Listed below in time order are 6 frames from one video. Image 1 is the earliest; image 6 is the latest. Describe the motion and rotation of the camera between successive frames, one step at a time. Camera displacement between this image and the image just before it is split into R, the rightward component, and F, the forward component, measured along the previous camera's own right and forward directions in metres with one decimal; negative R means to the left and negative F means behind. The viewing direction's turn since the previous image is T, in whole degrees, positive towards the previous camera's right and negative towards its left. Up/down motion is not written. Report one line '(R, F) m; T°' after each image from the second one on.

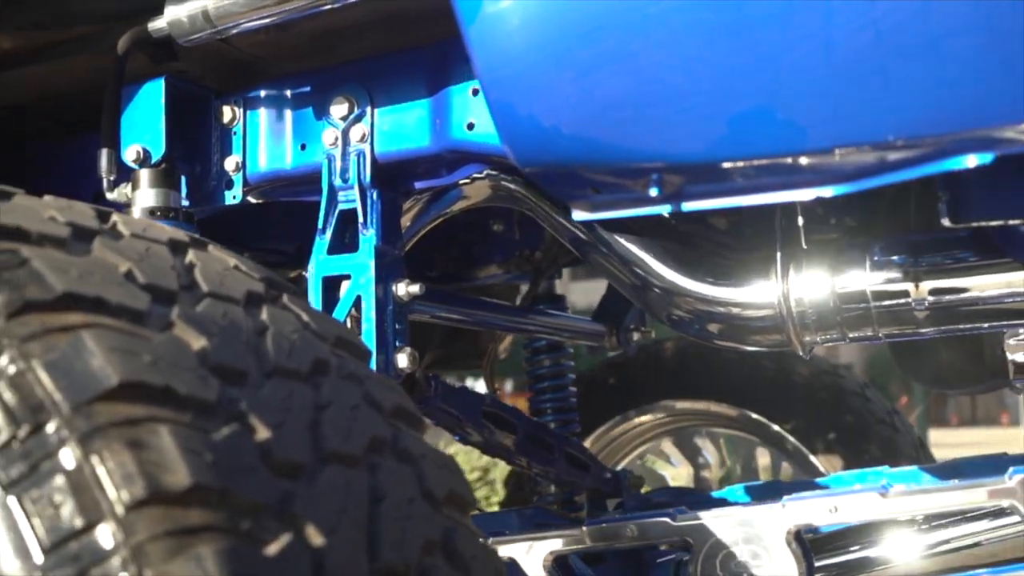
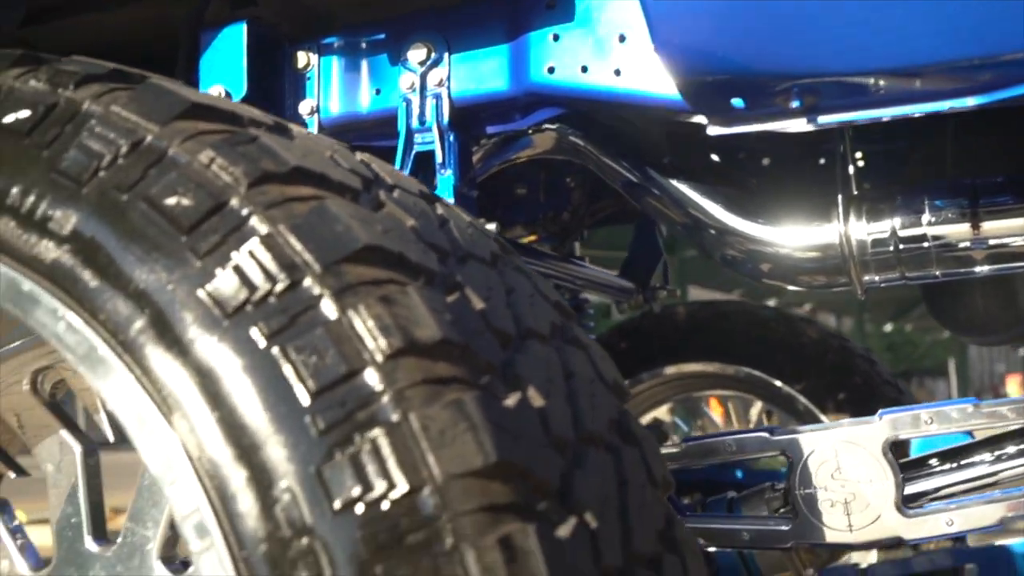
(-0.2, 0.0) m; +2°
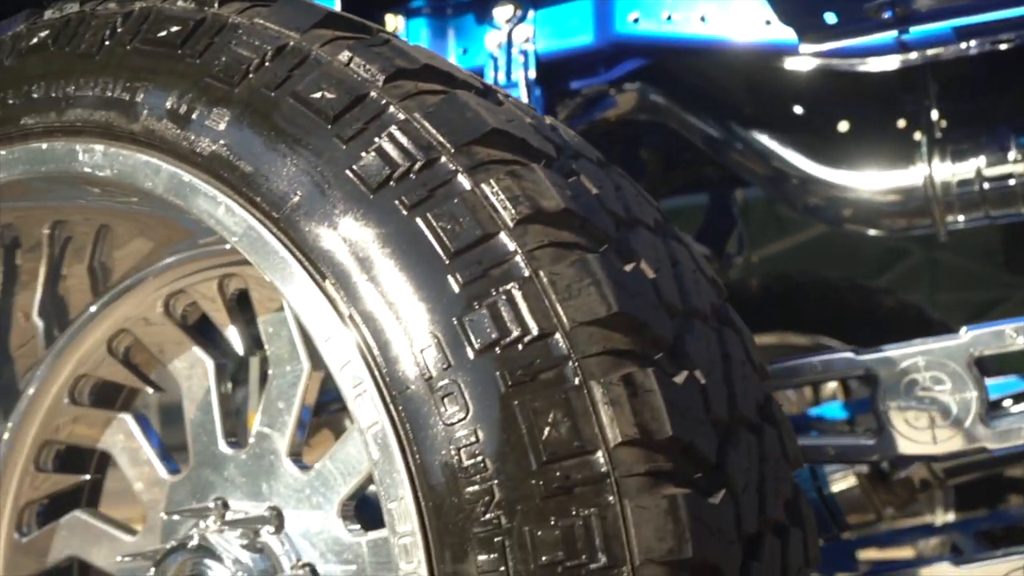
(0.0, -0.1) m; -3°
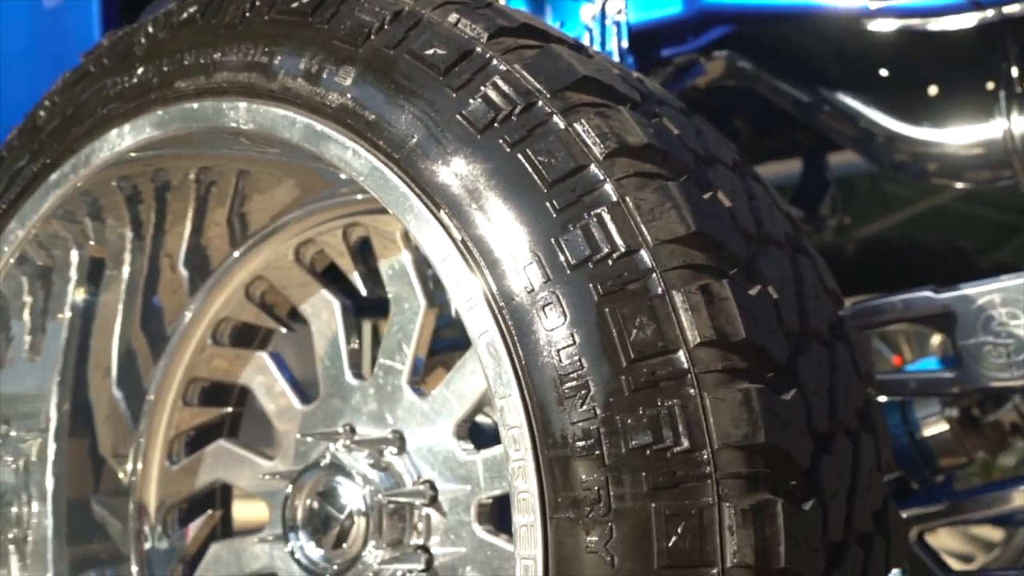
(0.0, -0.1) m; -5°
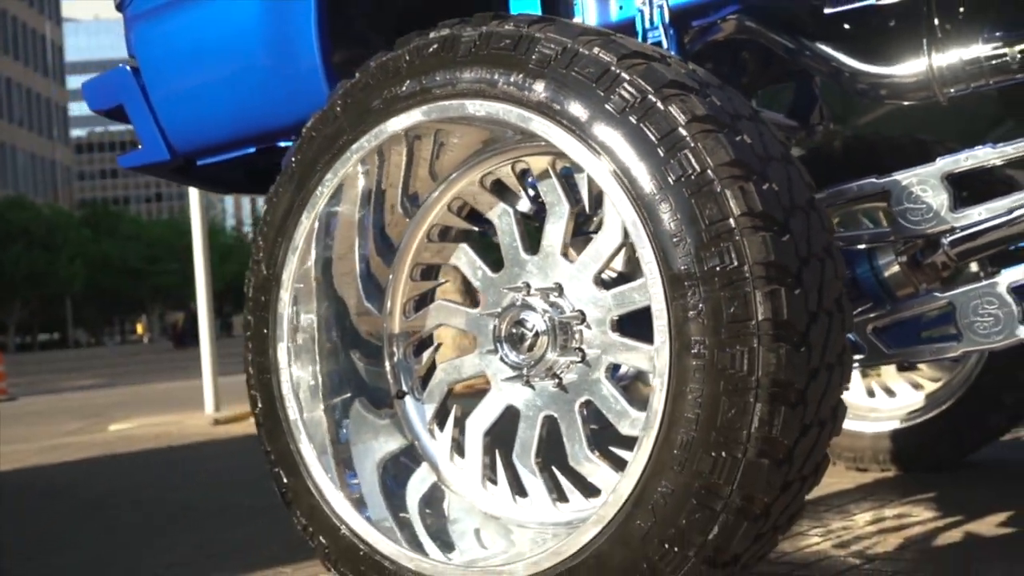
(-0.2, -1.0) m; -1°
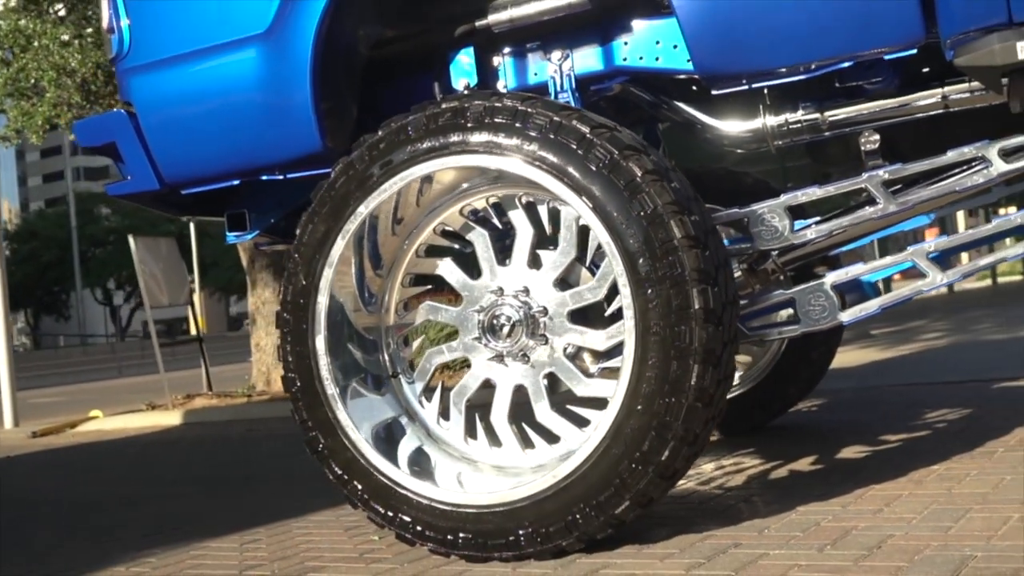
(-0.6, -0.8) m; +12°
